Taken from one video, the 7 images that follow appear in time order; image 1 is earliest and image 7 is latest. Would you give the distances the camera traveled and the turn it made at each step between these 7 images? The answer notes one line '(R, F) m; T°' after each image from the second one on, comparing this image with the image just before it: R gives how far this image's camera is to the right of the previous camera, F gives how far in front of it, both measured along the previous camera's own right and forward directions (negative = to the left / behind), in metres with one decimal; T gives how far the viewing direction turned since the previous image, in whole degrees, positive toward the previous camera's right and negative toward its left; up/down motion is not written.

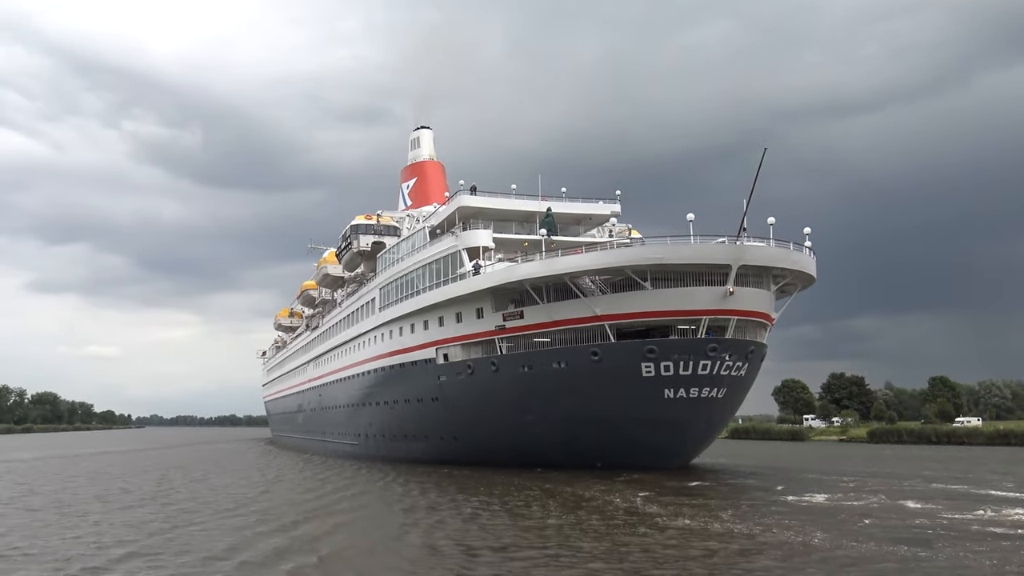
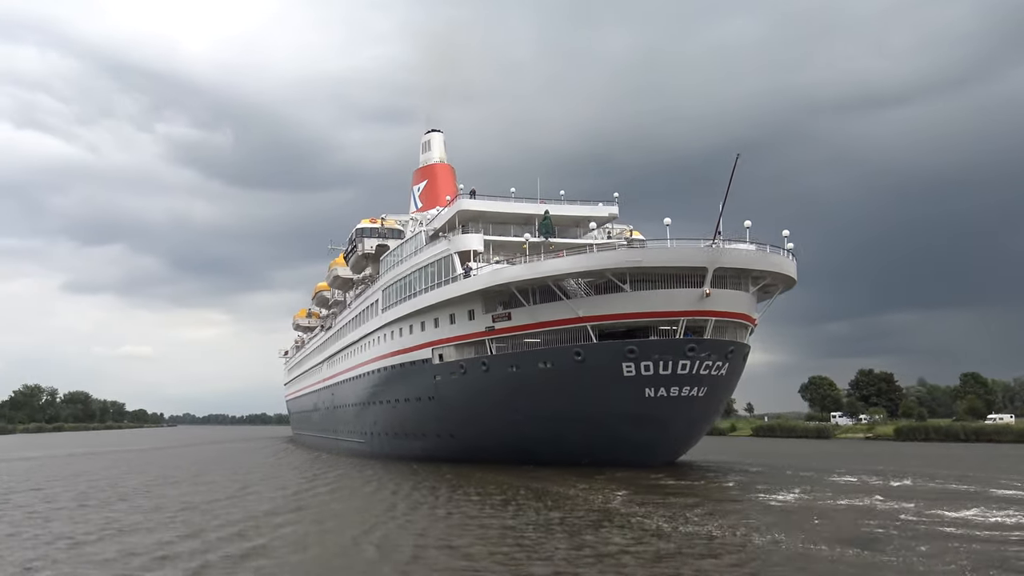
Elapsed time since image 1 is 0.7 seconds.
(+1.2, -0.6) m; -2°
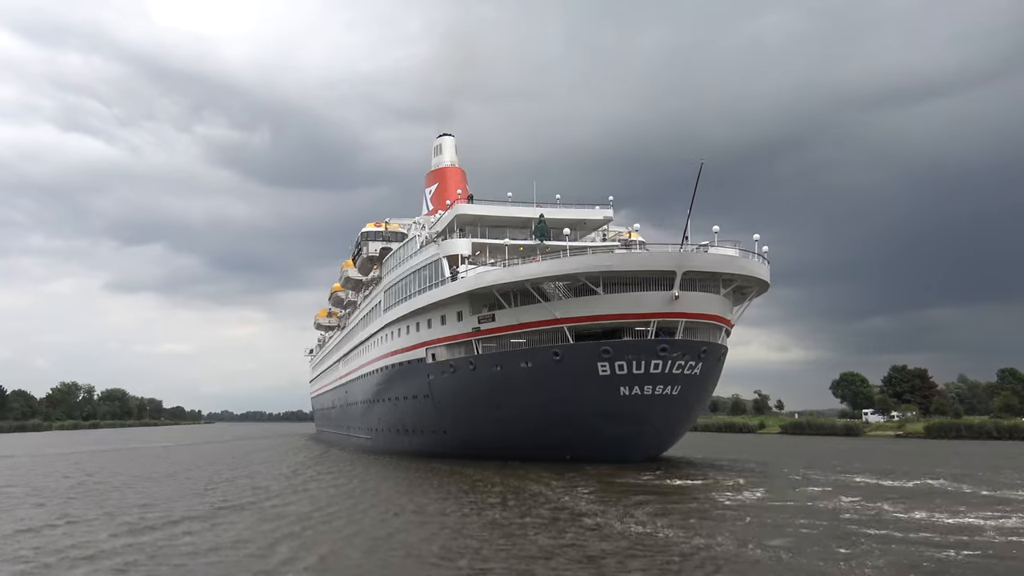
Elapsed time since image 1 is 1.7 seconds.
(+1.6, -0.9) m; -2°
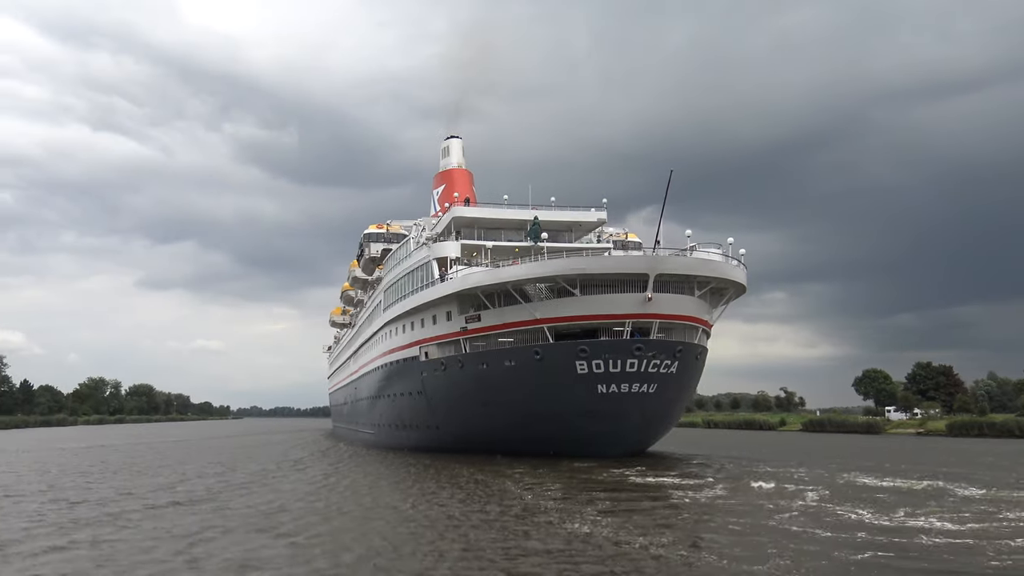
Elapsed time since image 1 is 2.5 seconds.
(+1.3, -0.9) m; -2°
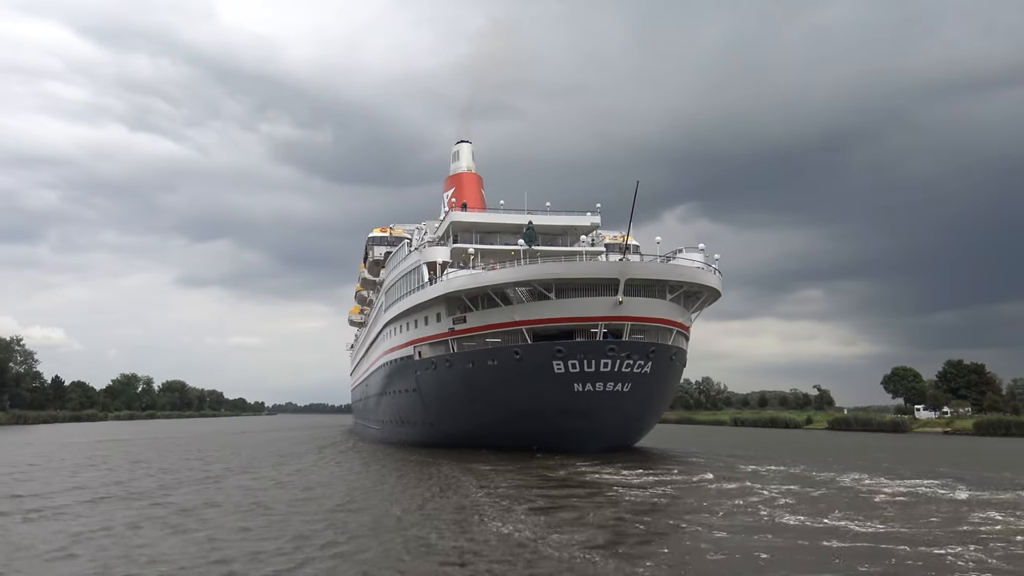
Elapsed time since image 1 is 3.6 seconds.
(+1.6, -1.2) m; -2°
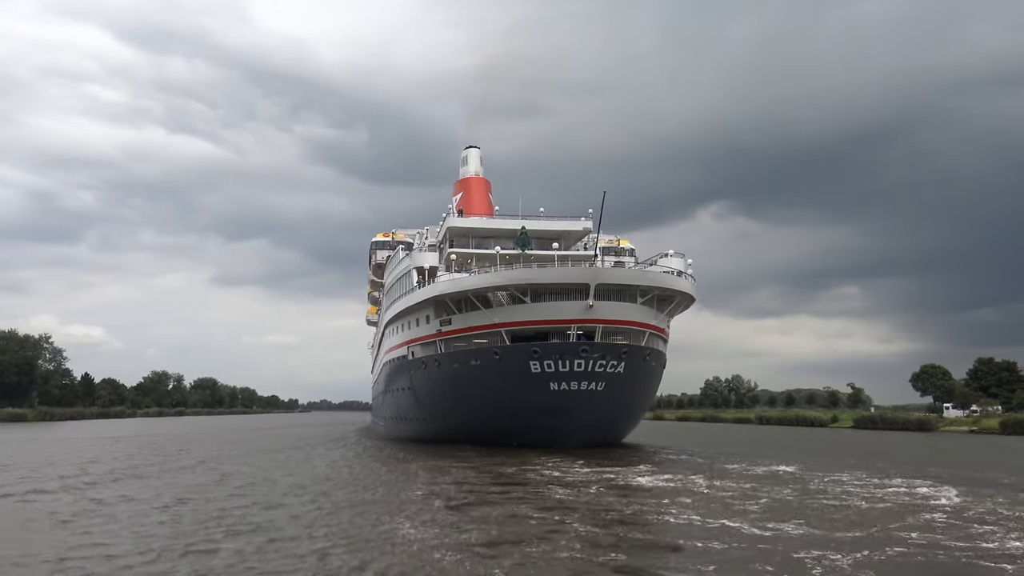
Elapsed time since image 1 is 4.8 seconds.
(+1.7, -1.3) m; -2°
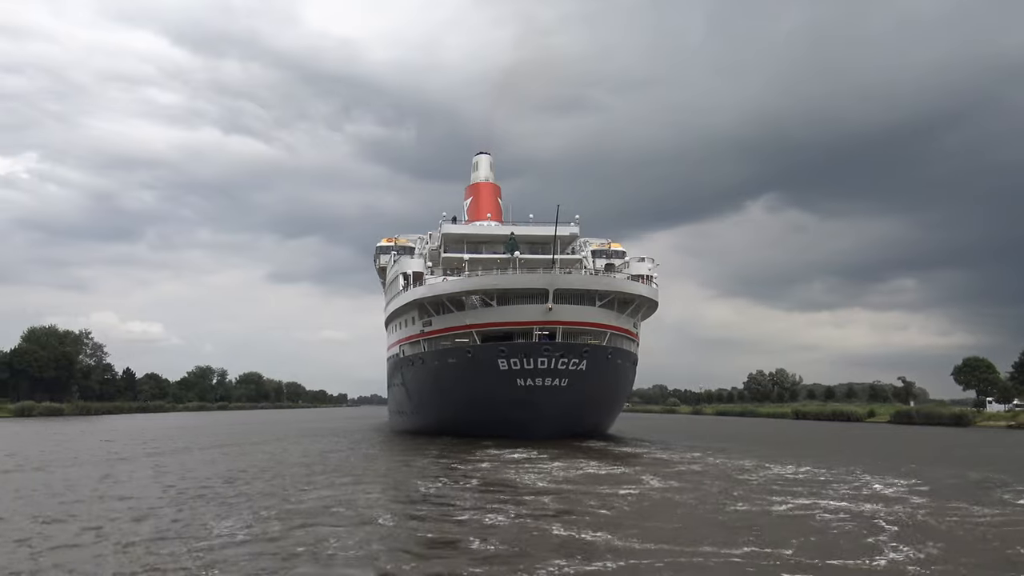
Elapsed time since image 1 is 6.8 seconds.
(+2.6, -2.2) m; -3°
